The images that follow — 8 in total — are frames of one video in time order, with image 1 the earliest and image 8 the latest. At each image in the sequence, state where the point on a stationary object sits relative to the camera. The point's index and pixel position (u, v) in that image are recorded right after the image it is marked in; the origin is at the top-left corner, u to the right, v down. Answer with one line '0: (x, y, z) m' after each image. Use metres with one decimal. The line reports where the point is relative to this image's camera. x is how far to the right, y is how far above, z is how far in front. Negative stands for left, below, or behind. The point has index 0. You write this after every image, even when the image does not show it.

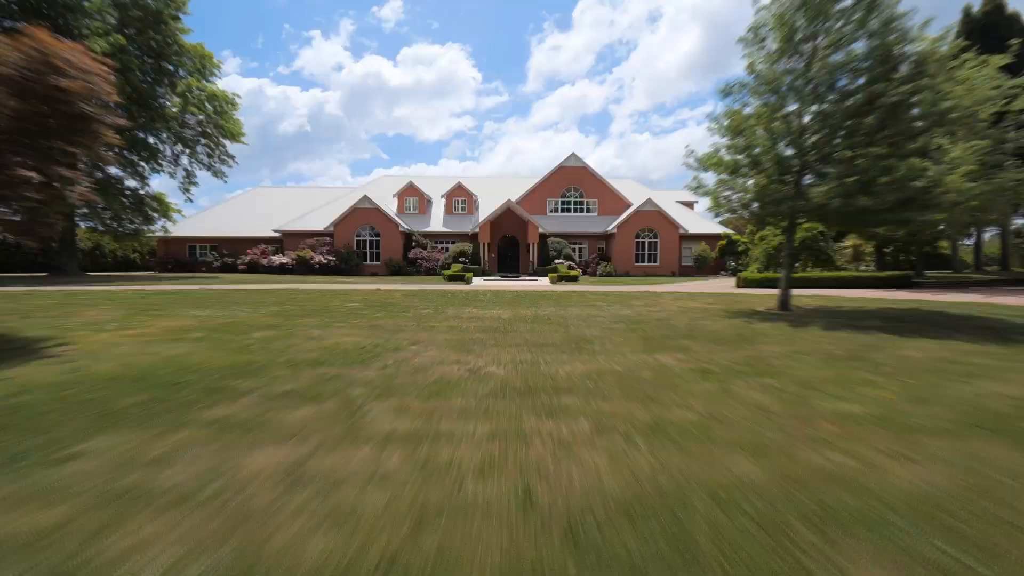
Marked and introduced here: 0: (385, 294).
0: (-4.8, -0.3, +16.8) m
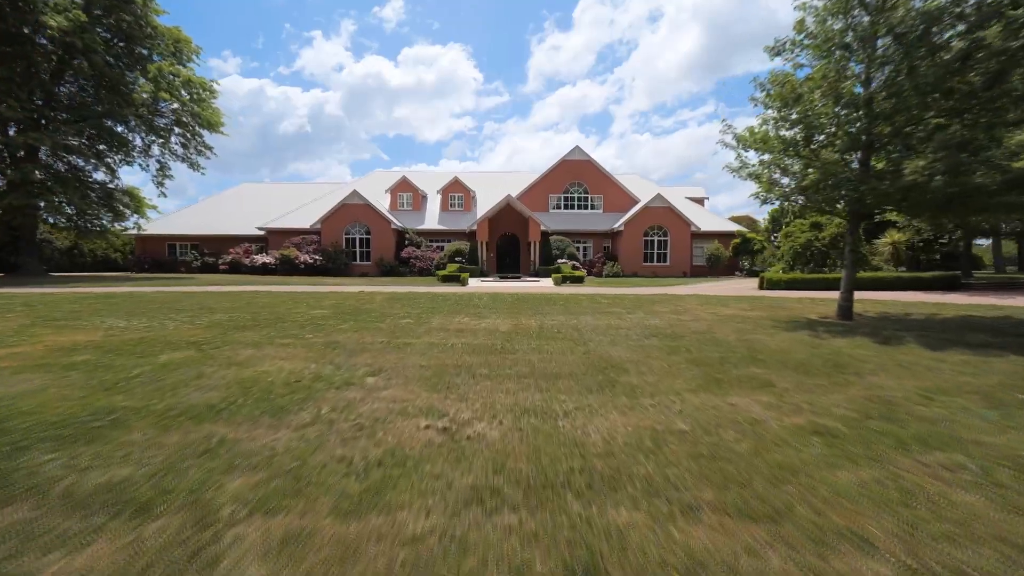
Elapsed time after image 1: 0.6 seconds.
0: (-4.8, -0.4, +14.4) m
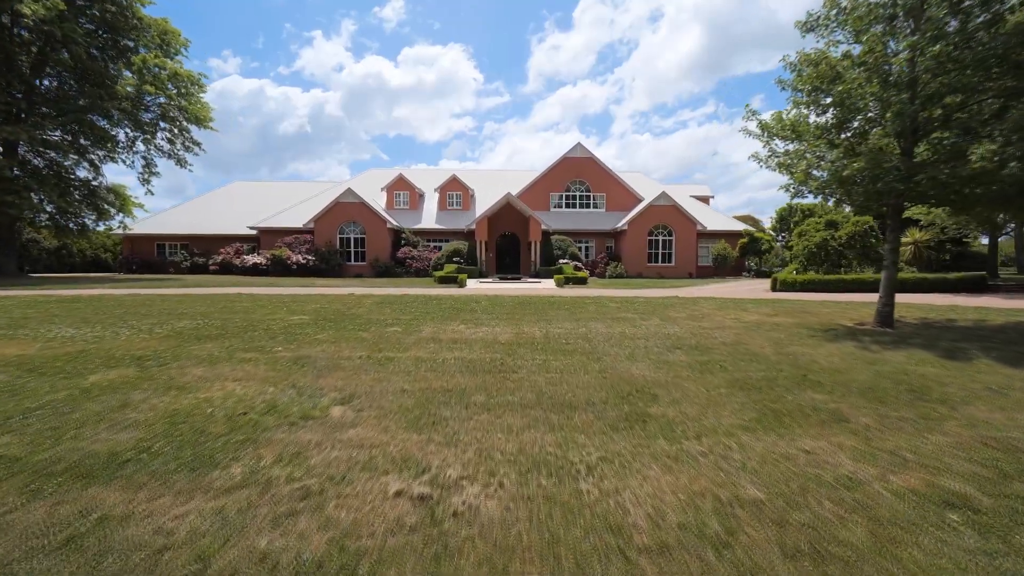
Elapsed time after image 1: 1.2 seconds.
0: (-4.7, -0.4, +13.2) m
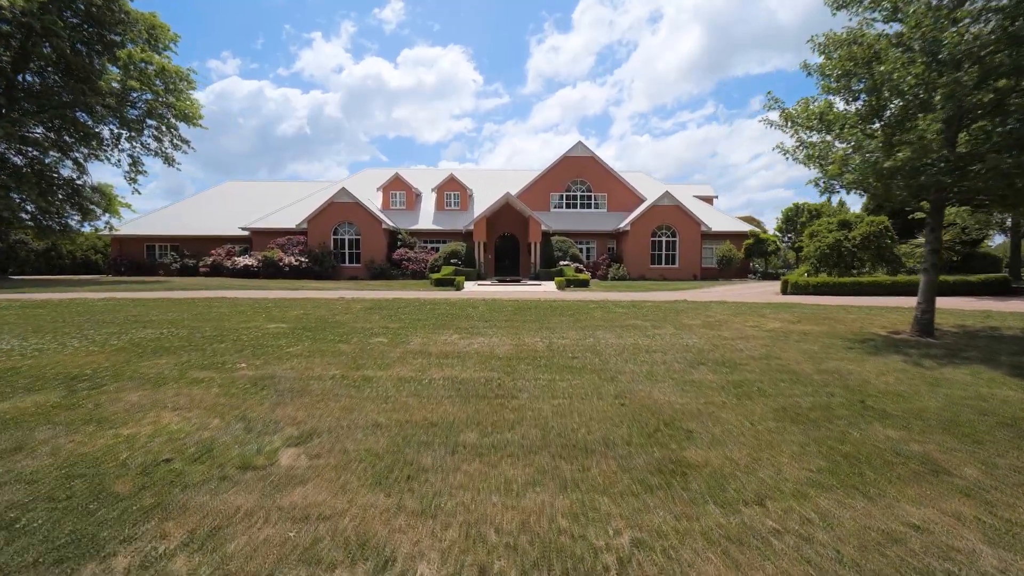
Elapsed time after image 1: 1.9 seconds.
0: (-4.8, -0.6, +12.3) m
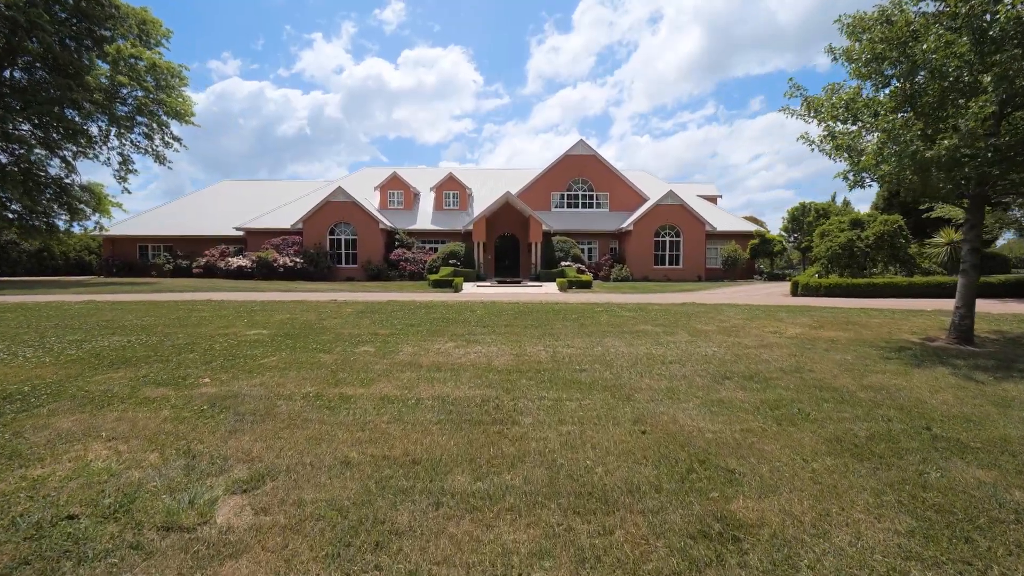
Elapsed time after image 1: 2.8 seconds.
0: (-4.7, -0.6, +11.5) m
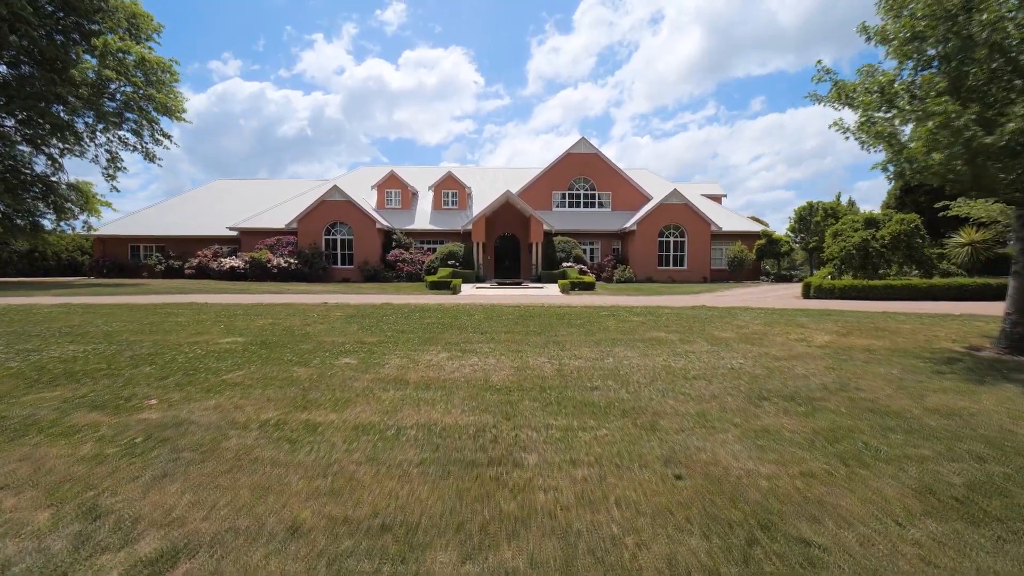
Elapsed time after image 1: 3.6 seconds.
0: (-4.7, -0.7, +10.7) m
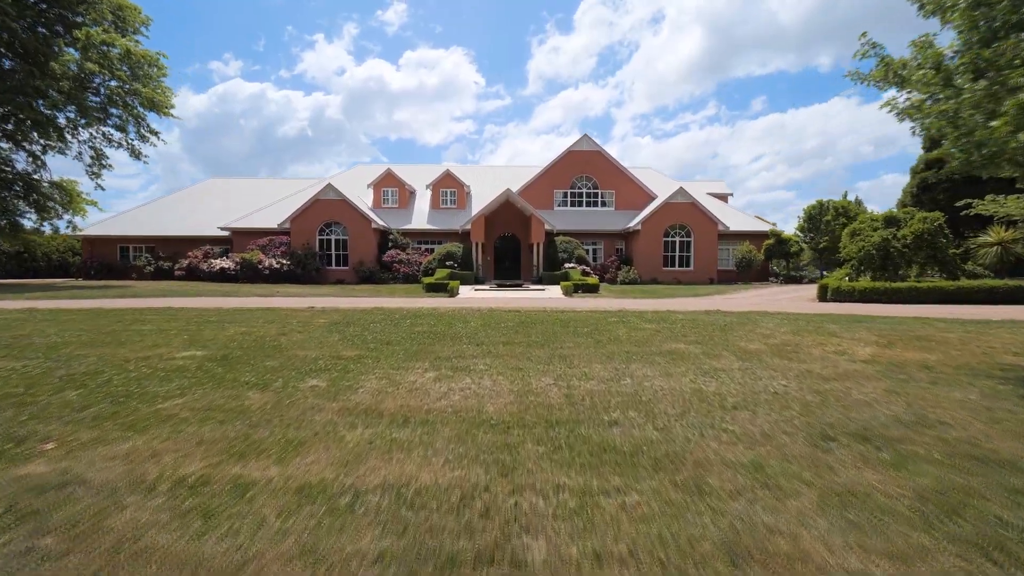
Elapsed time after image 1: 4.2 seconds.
0: (-4.7, -0.8, +9.7) m
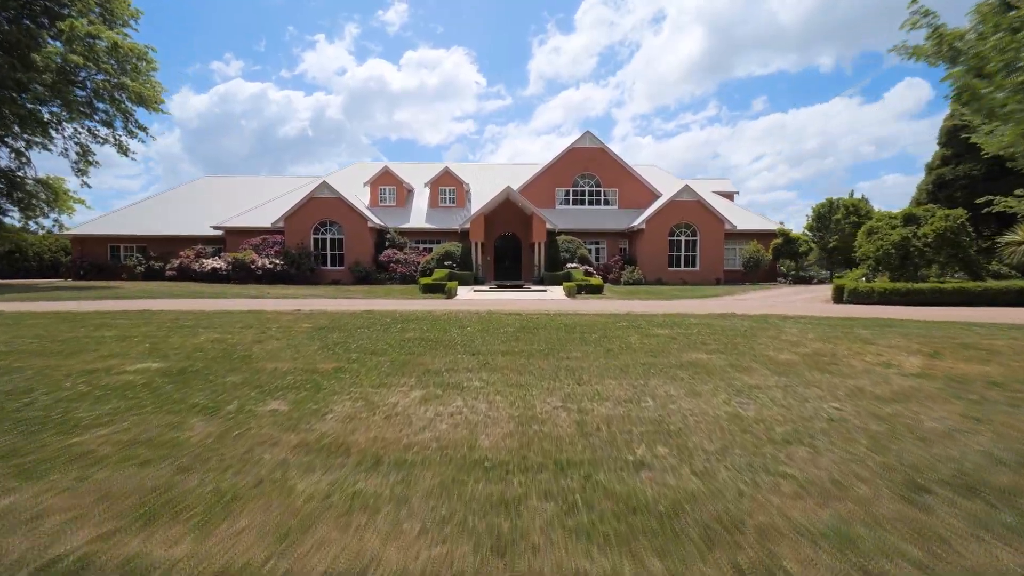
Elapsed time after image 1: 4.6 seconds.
0: (-4.7, -0.8, +8.8) m
